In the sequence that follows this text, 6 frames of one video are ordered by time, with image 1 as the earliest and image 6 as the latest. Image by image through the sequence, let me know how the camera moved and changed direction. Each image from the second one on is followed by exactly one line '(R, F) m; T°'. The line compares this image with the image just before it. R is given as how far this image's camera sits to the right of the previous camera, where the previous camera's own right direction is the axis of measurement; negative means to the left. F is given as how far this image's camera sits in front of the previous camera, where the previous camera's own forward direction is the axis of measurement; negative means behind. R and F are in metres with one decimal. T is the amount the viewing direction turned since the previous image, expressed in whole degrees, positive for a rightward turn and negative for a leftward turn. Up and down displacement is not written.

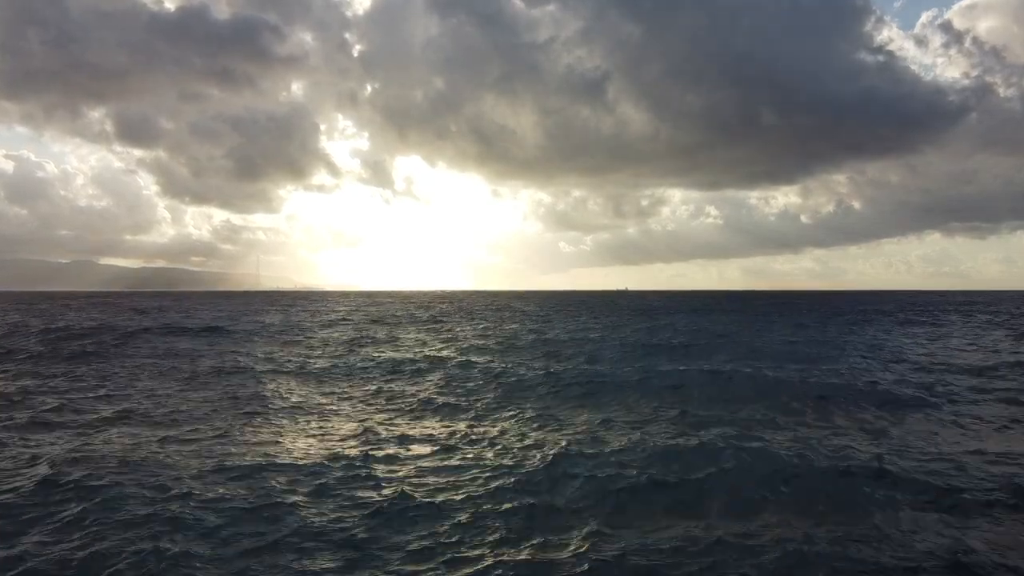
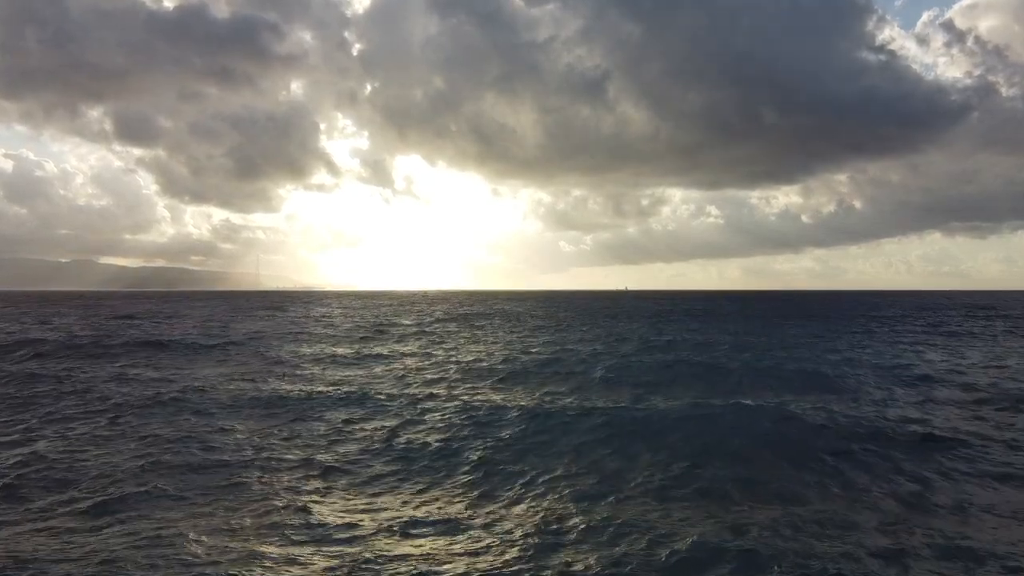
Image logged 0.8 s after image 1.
(0.0, +0.7) m; 0°
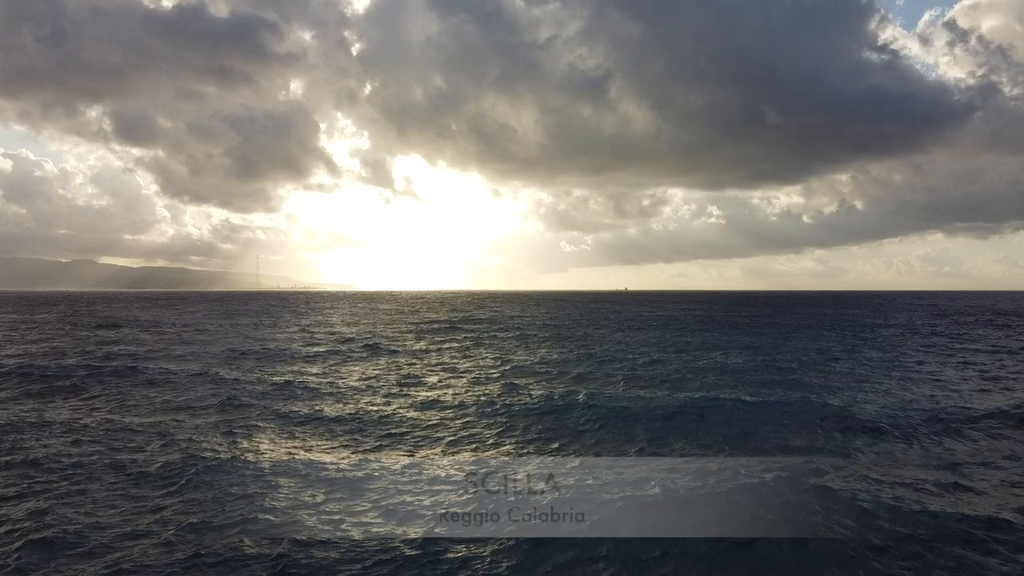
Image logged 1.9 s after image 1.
(-0.1, +1.4) m; 0°
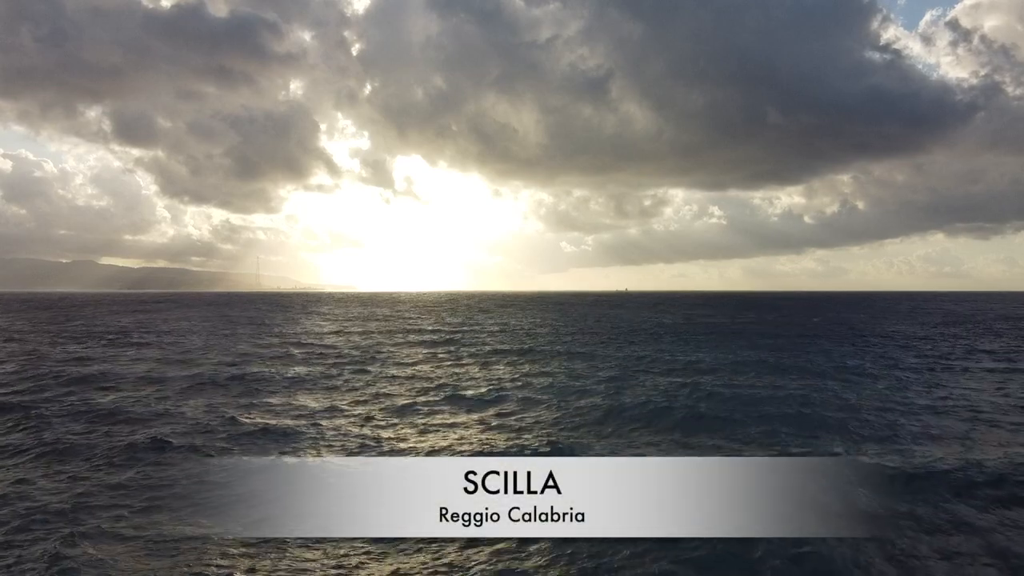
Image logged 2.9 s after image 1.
(-0.1, +1.0) m; 0°
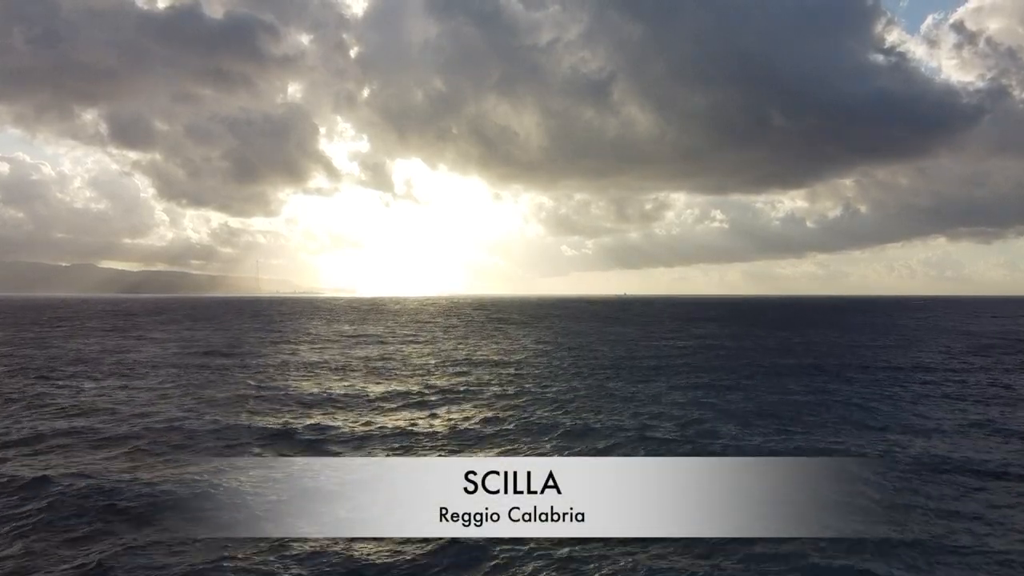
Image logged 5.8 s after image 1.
(-0.1, +3.3) m; 0°
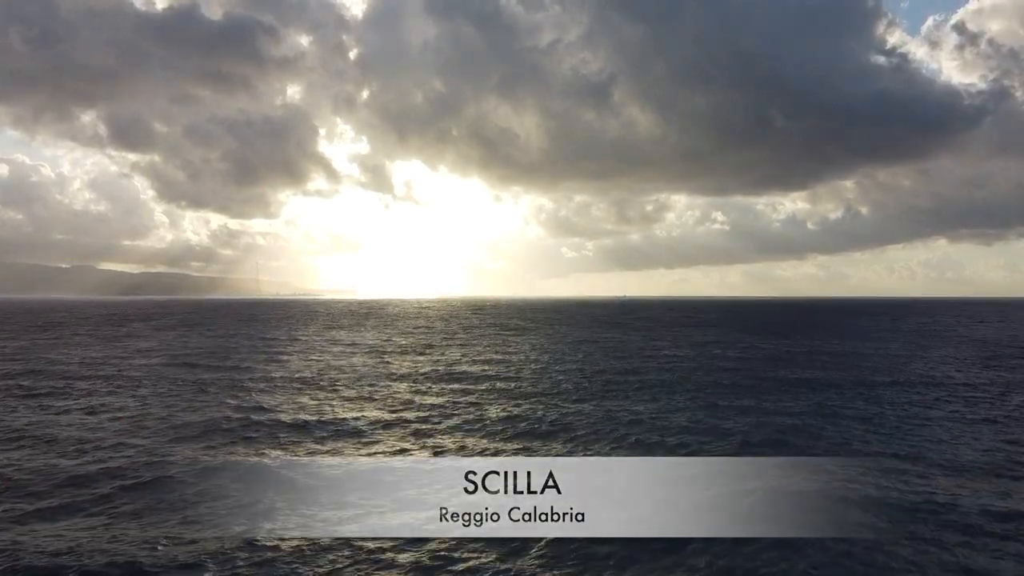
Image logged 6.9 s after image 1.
(0.0, +1.1) m; 0°
